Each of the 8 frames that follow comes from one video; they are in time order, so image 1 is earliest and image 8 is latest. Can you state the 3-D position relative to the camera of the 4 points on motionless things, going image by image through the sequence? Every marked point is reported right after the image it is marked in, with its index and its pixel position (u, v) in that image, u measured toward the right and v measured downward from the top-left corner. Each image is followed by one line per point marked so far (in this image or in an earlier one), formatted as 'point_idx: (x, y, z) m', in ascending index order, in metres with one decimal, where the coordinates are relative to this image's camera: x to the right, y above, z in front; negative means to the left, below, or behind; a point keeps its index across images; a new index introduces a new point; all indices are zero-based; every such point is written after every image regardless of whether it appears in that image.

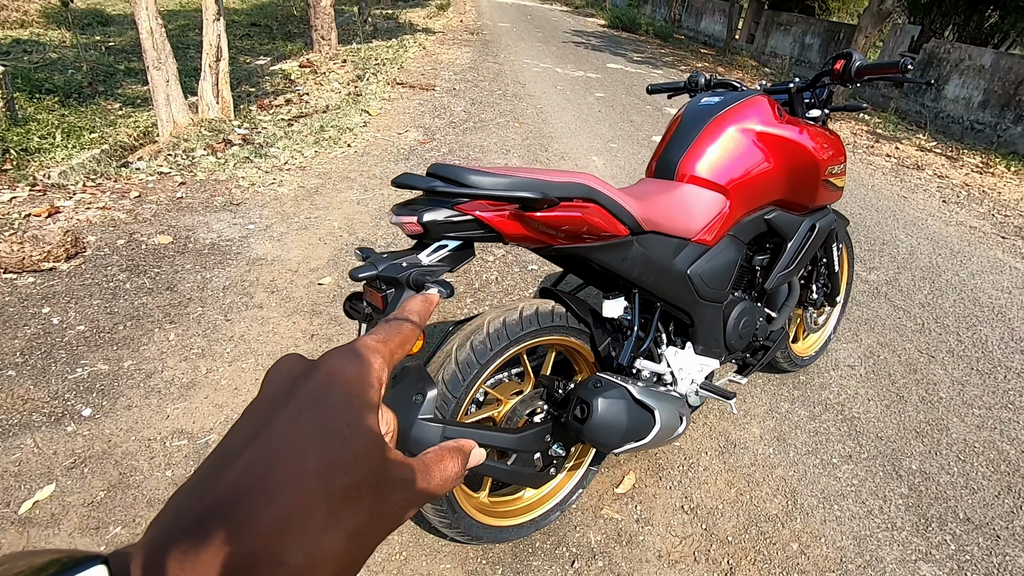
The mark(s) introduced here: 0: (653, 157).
0: (+0.5, +0.4, +1.8) m
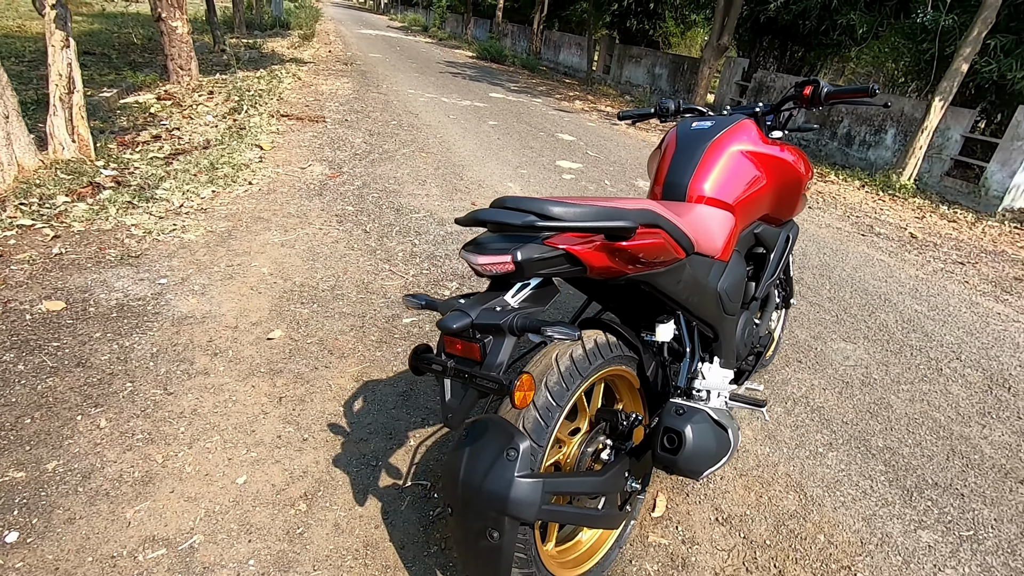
0: (+0.5, +0.4, +1.8) m
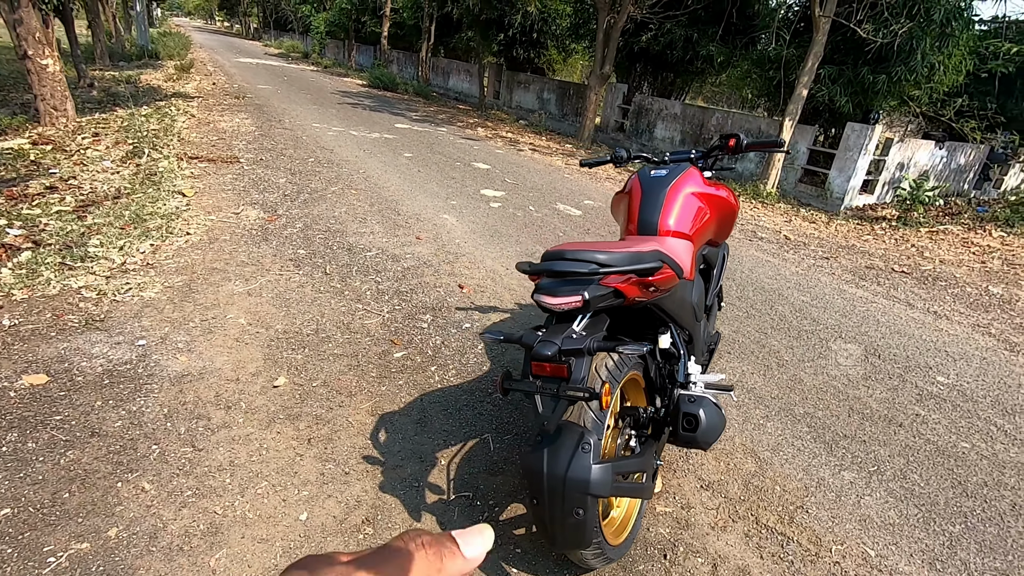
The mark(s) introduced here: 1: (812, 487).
0: (+0.5, +0.3, +2.3) m
1: (+1.3, -0.9, +2.4) m
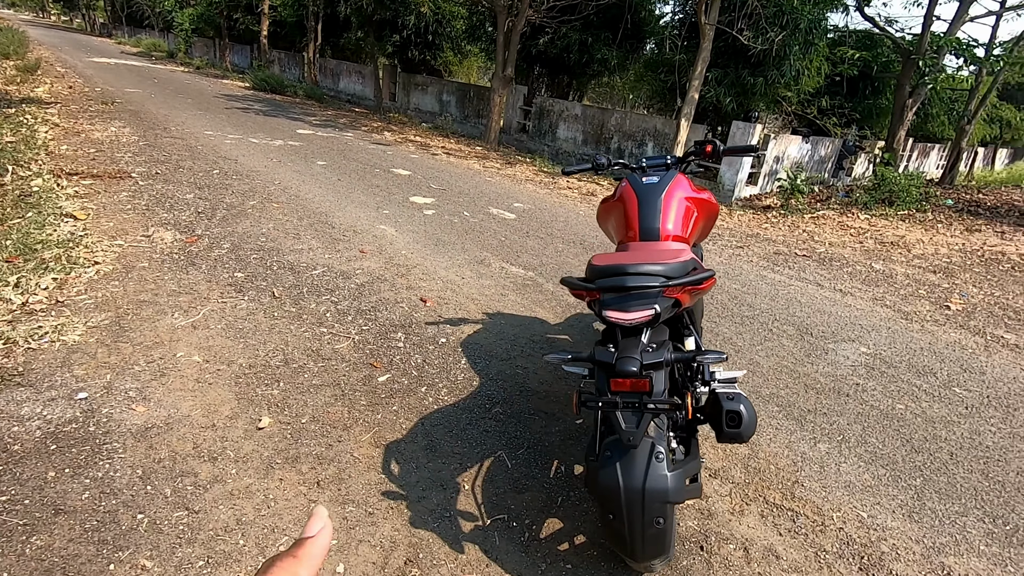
0: (+0.5, +0.3, +2.3) m
1: (+1.4, -0.8, +2.6) m
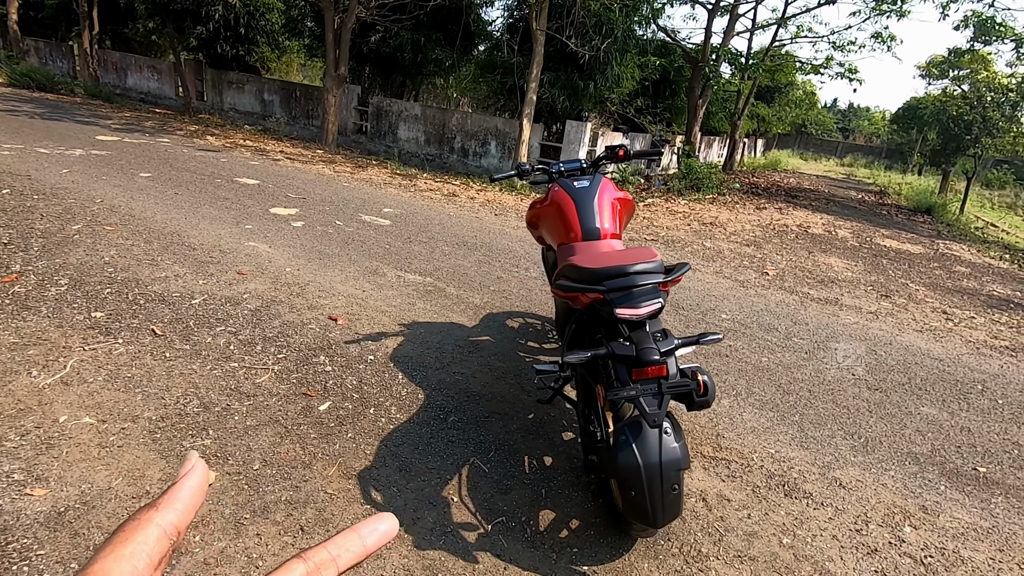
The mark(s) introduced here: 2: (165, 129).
0: (+0.3, +0.3, +2.5) m
1: (+1.1, -0.7, +3.0) m
2: (-7.1, +3.3, +11.1) m
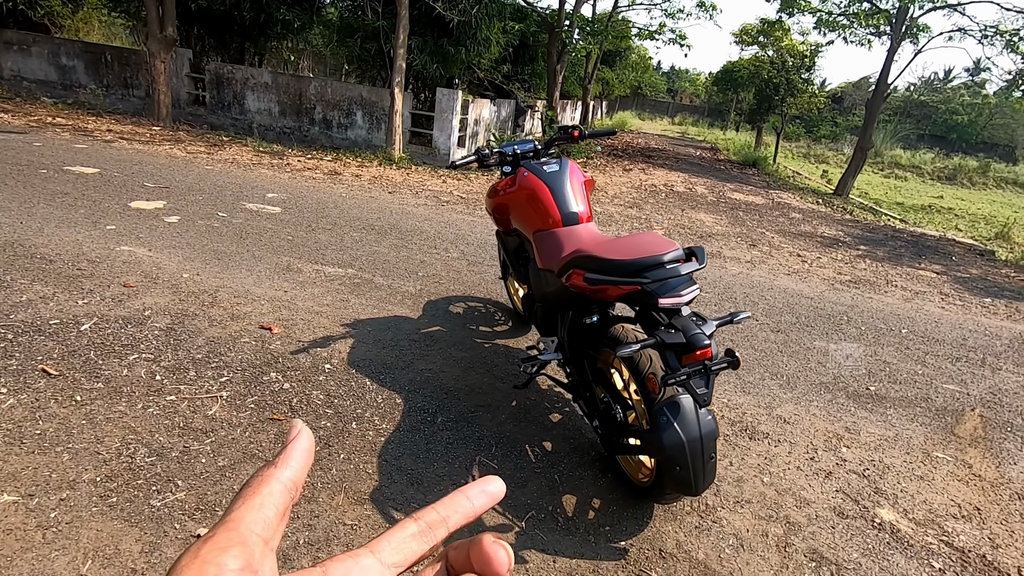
0: (+0.2, +0.3, +2.5) m
1: (+1.0, -0.5, +3.3) m
2: (-9.4, +3.0, +8.8) m
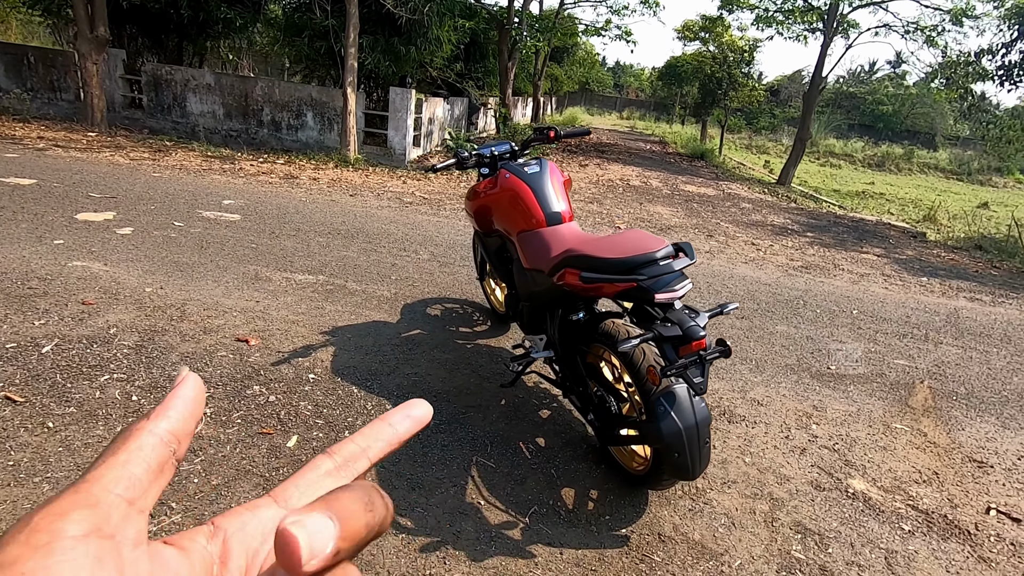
0: (+0.1, +0.3, +2.5) m
1: (+0.8, -0.5, +3.4) m
2: (-10.1, +2.6, +8.0) m
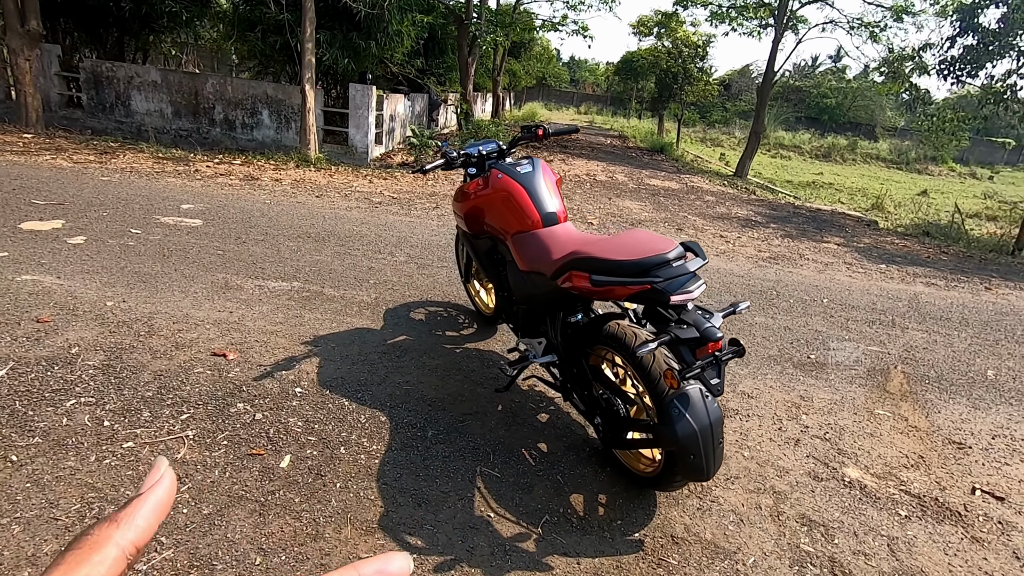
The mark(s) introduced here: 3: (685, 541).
0: (+0.1, +0.3, +2.5) m
1: (+0.8, -0.5, +3.4) m
2: (-10.5, +2.3, +7.2) m
3: (+0.7, -1.0, +2.1) m
